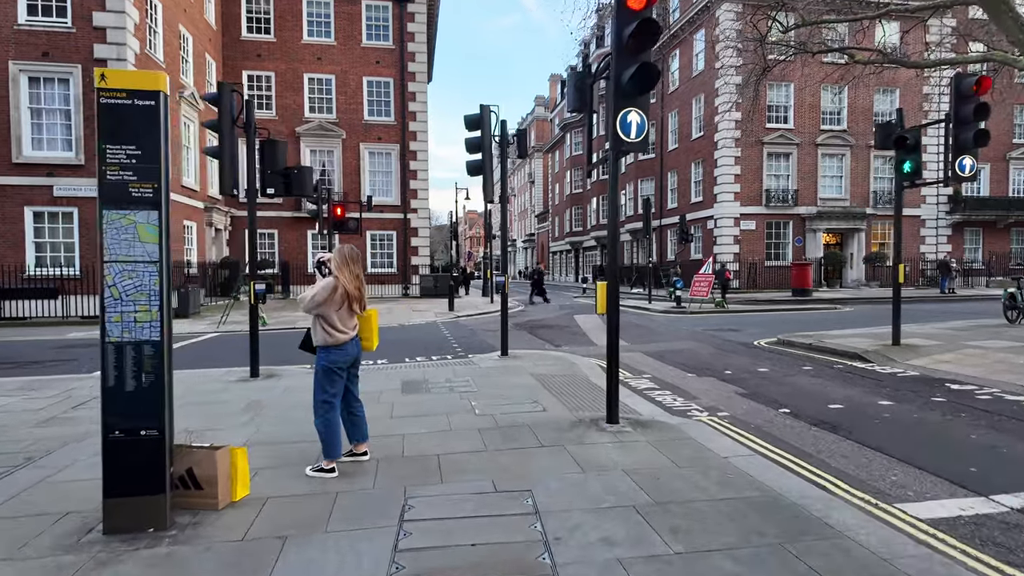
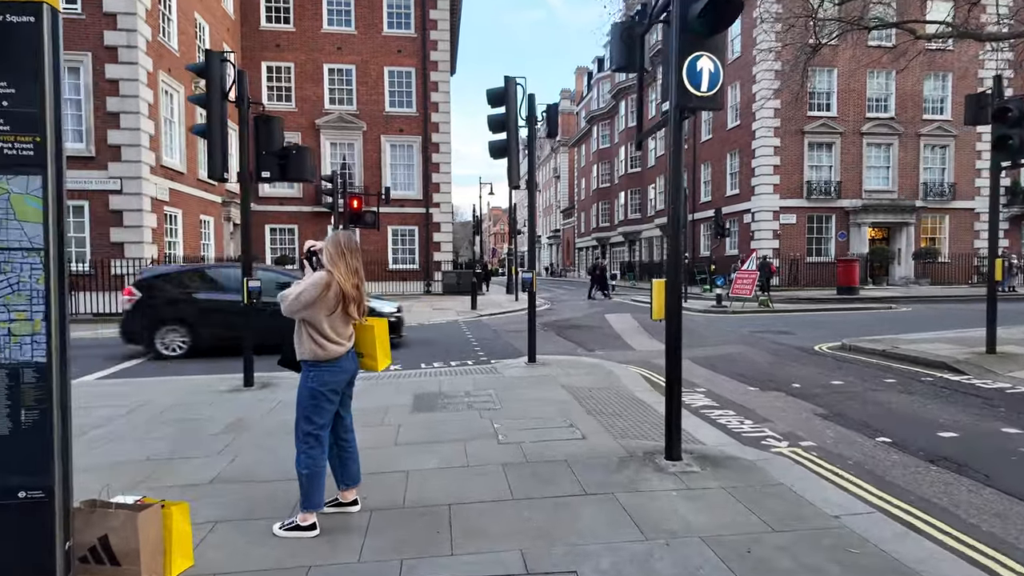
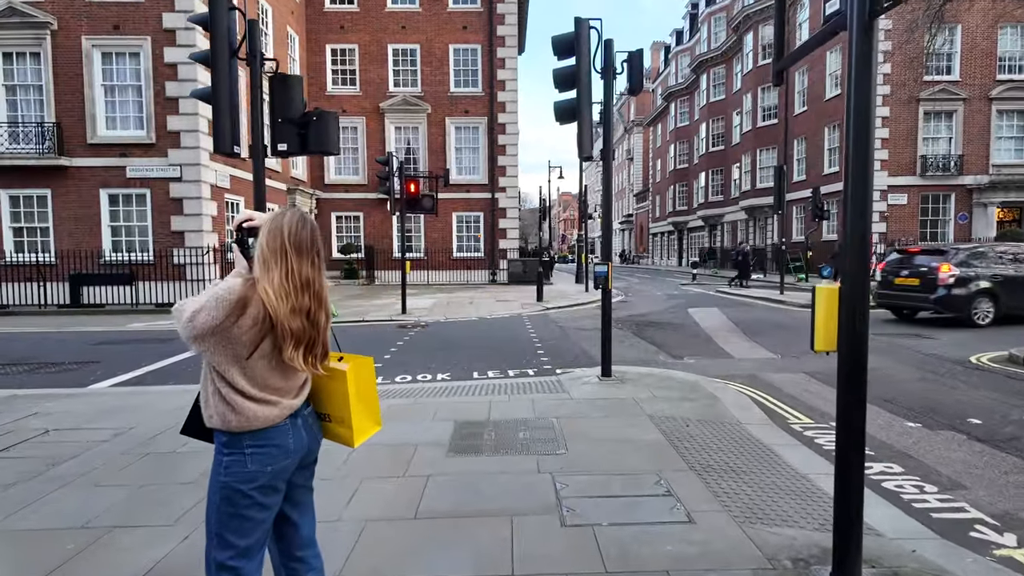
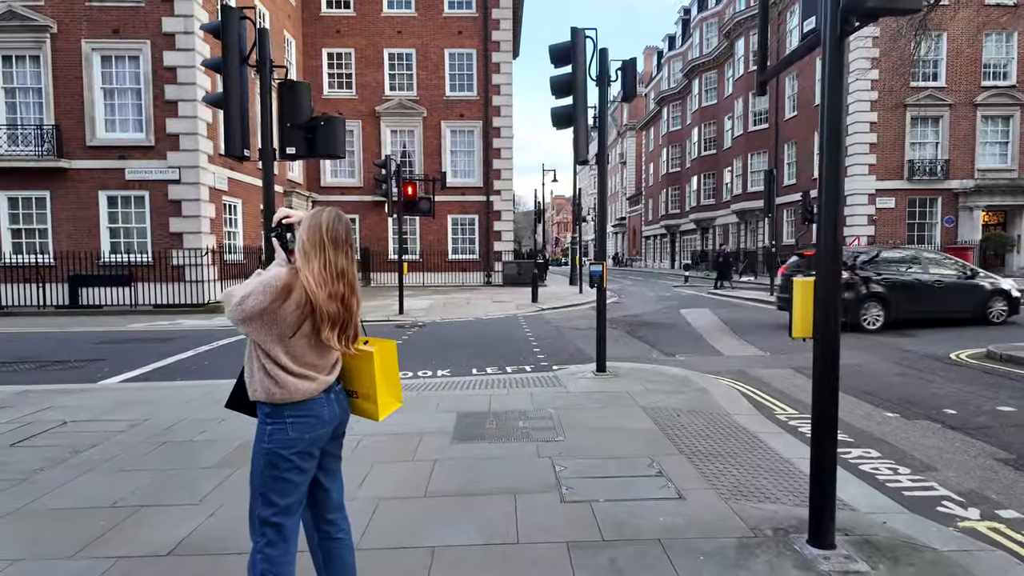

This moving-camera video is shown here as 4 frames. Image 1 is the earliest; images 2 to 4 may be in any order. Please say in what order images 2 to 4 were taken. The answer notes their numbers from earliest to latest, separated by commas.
2, 4, 3
